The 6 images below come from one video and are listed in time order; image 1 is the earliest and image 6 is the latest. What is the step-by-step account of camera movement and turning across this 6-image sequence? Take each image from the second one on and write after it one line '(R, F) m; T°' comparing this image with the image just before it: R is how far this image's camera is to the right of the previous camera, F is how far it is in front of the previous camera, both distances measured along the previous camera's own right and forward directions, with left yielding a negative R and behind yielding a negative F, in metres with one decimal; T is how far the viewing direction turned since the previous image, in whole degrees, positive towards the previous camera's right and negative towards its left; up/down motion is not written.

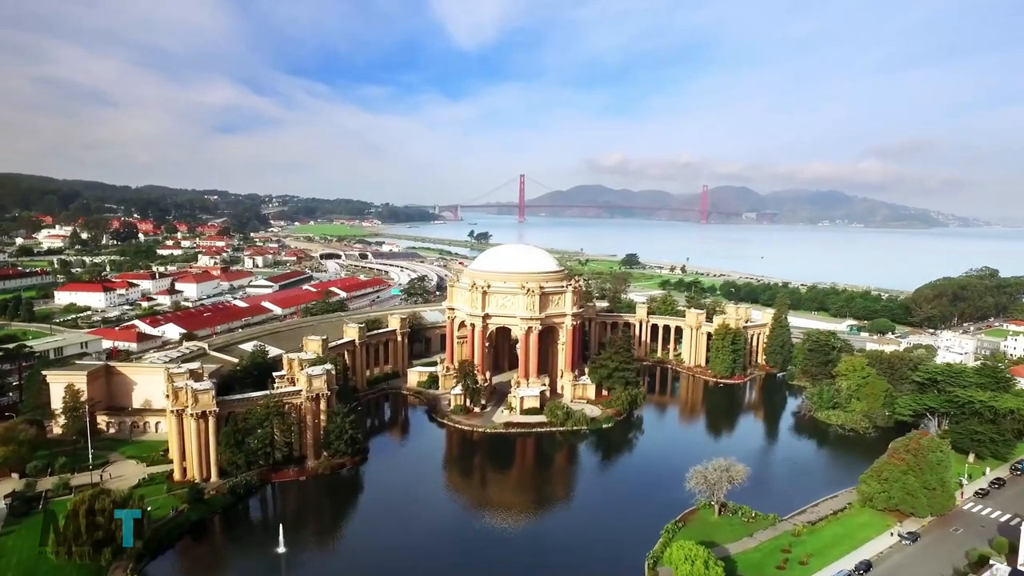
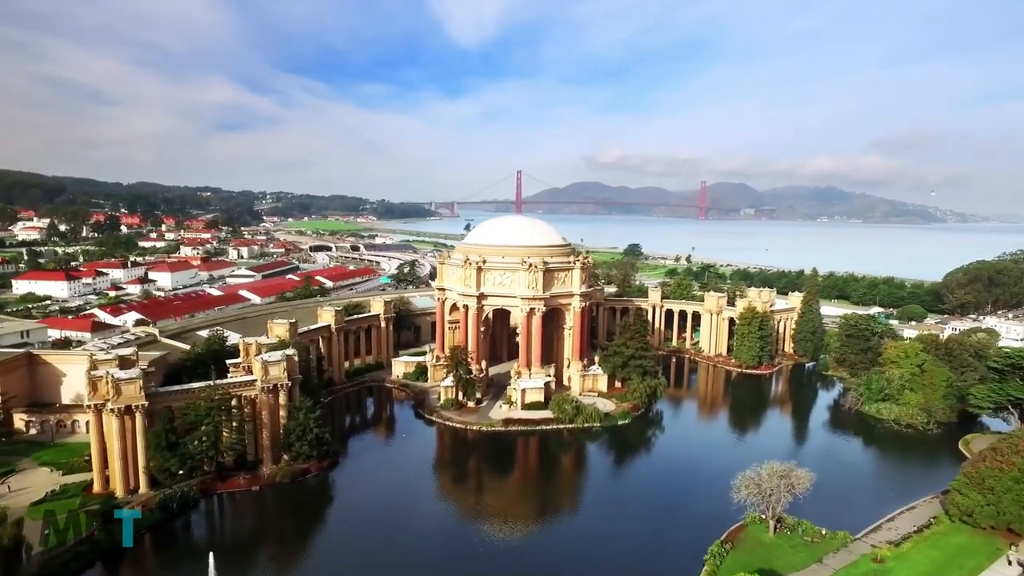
(-0.1, +6.8) m; 0°
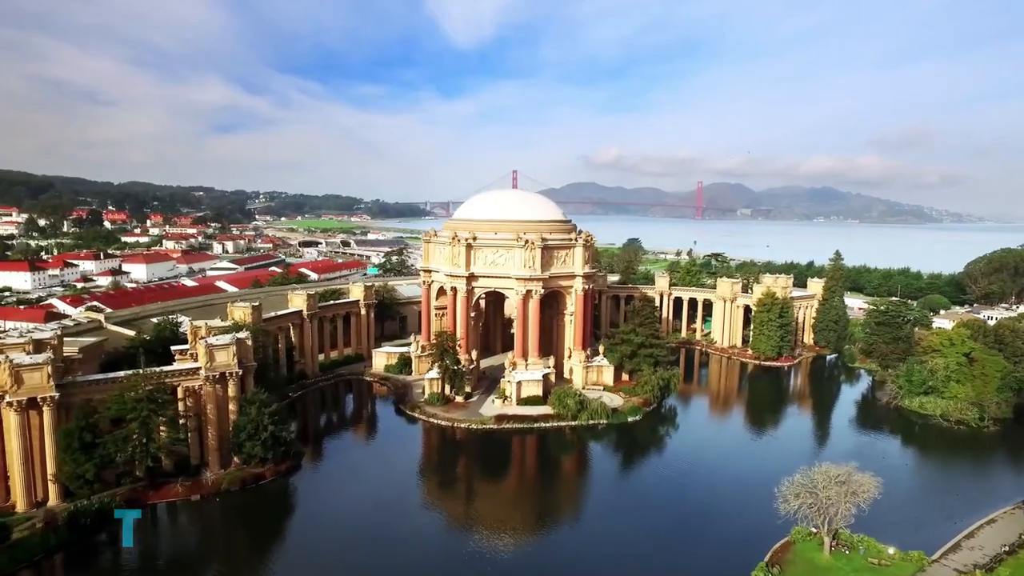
(+0.1, +5.1) m; 0°
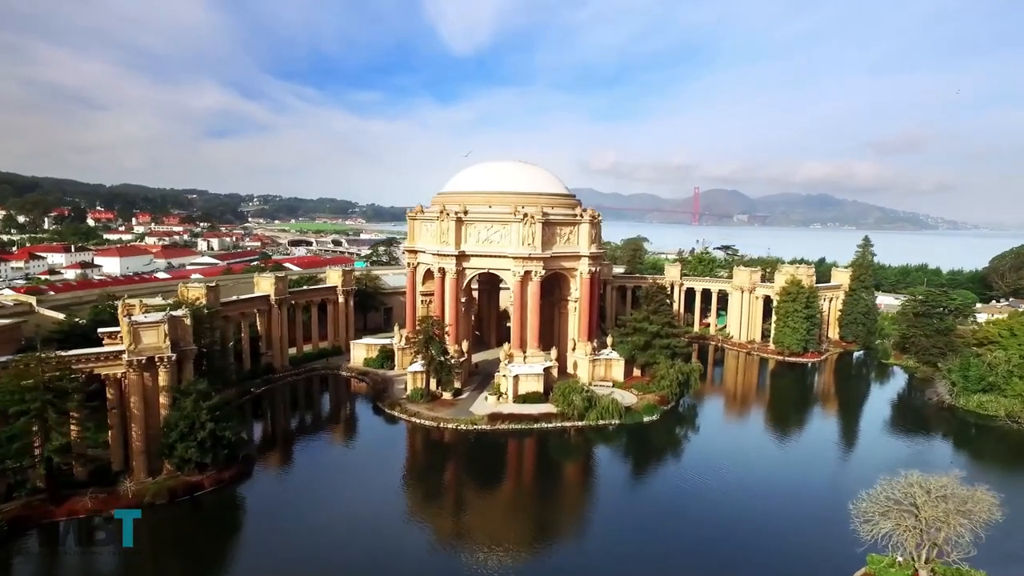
(0.0, +5.0) m; 0°
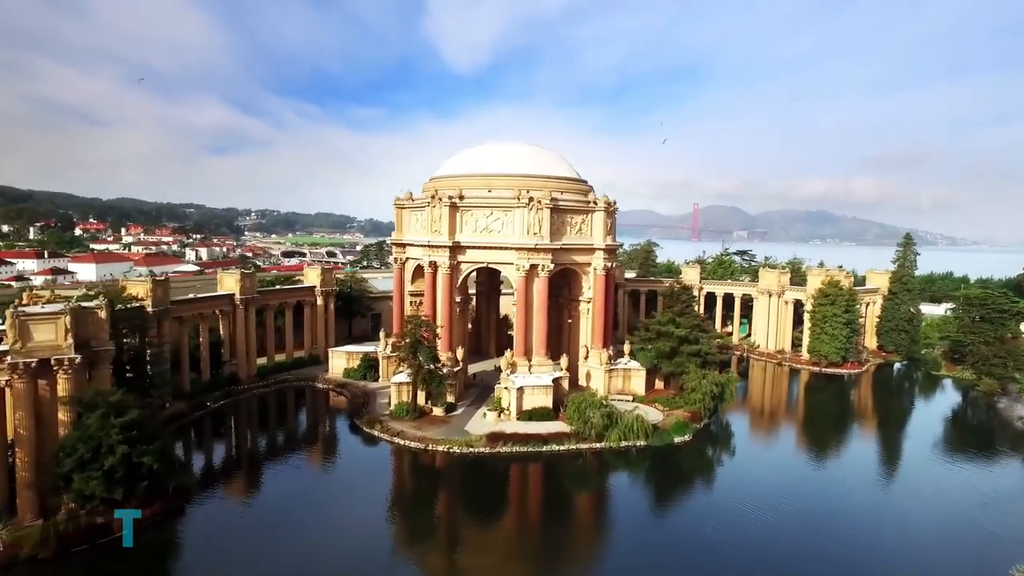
(-0.2, +4.9) m; 0°
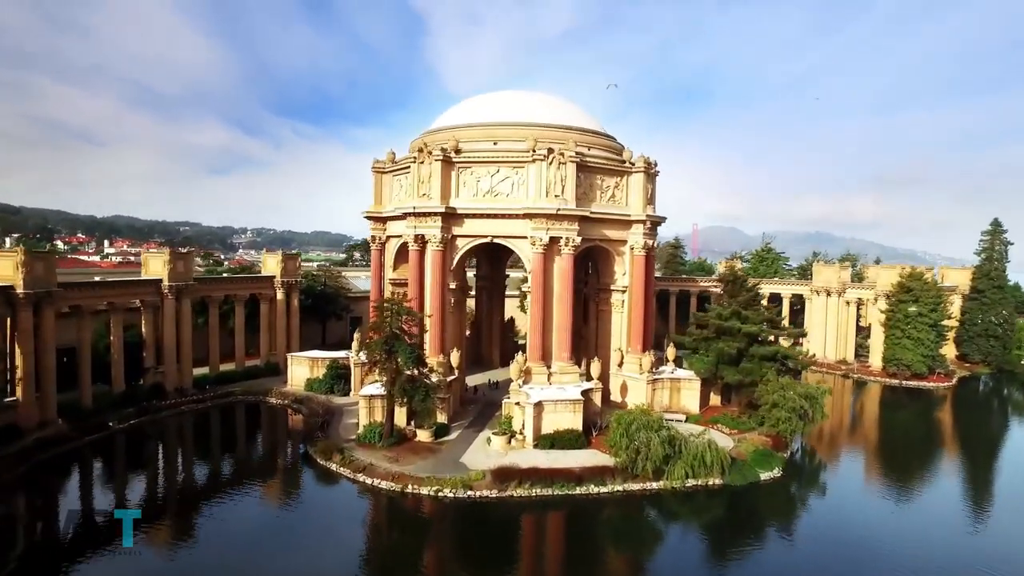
(-0.5, +7.3) m; 0°
